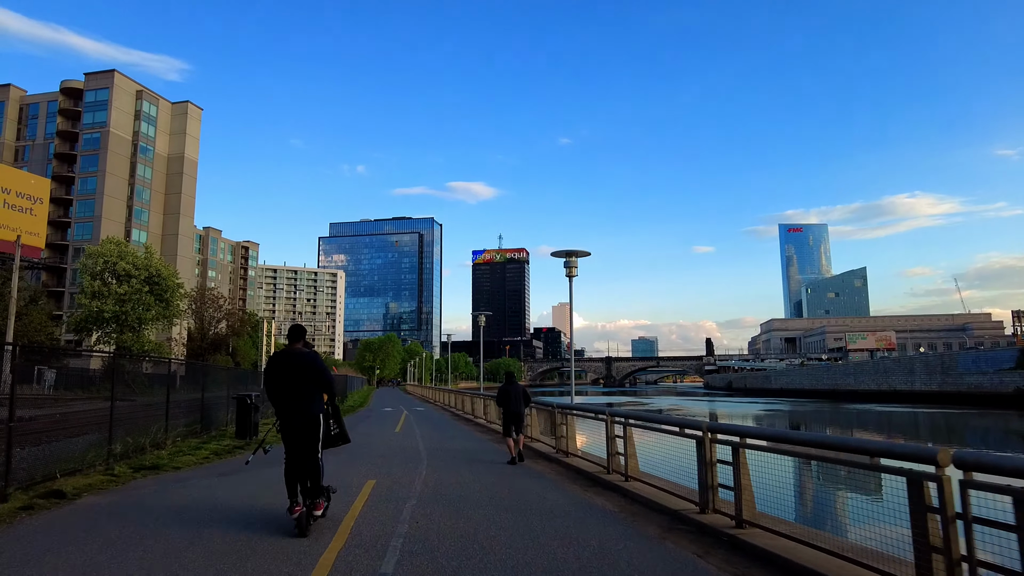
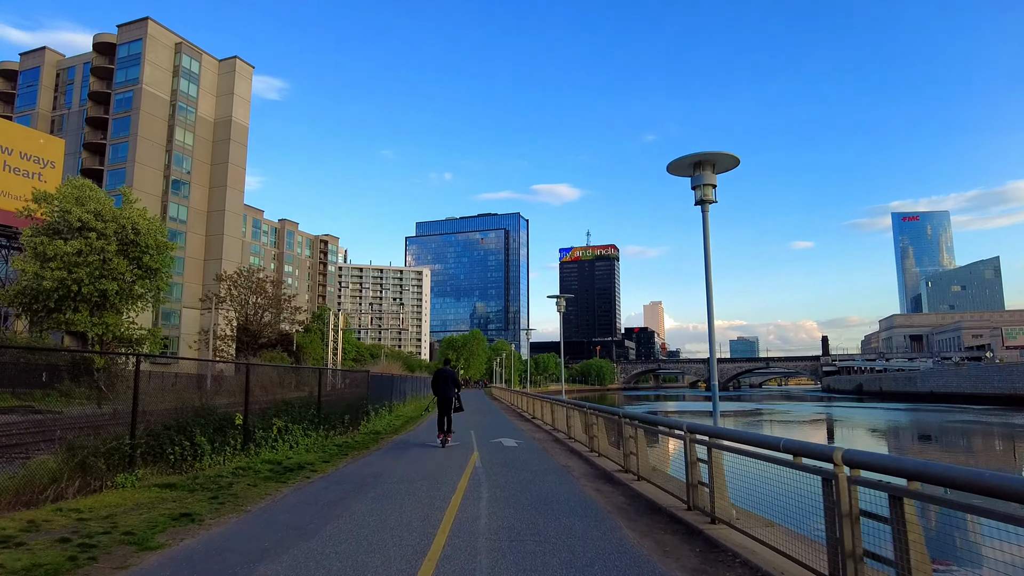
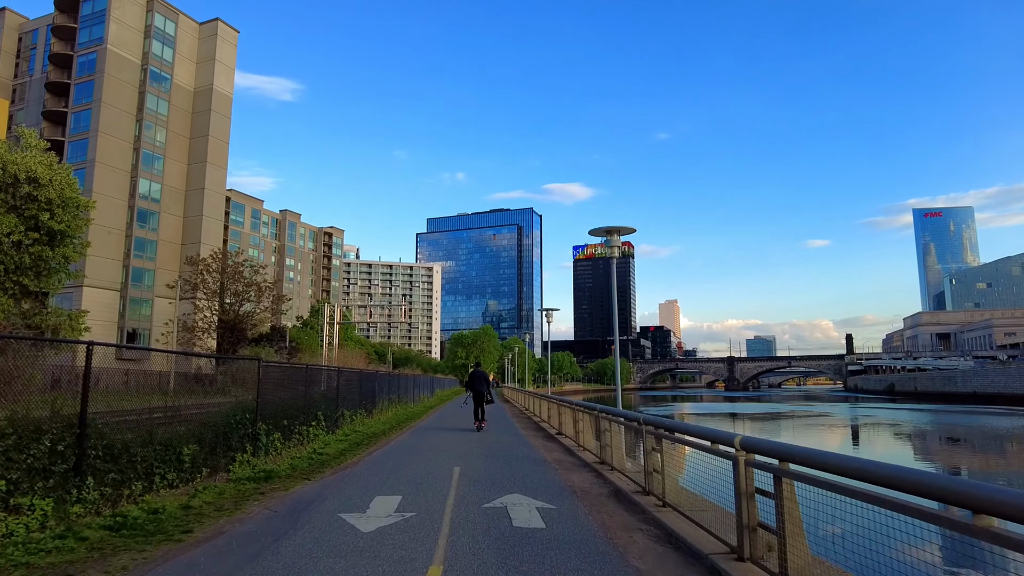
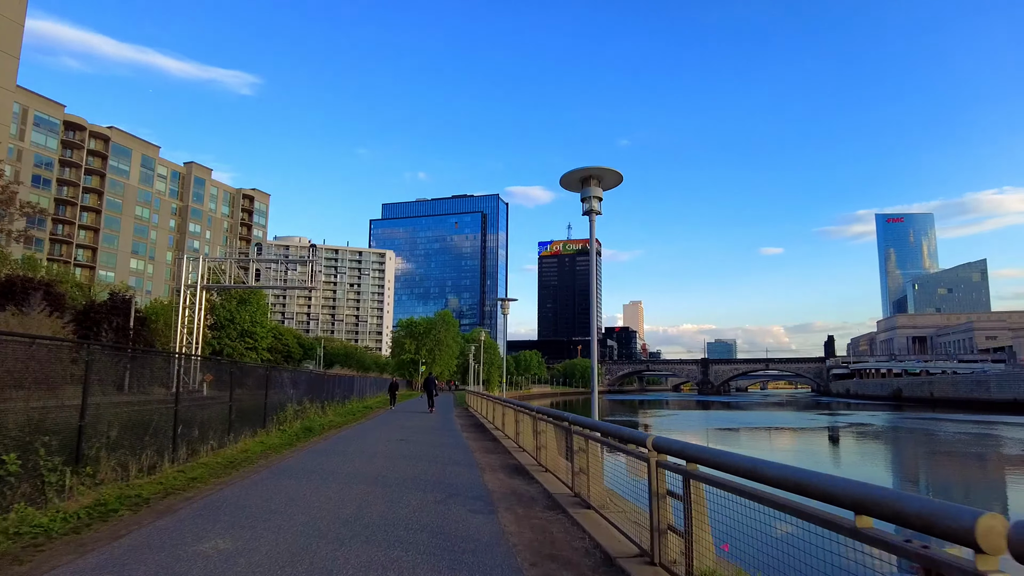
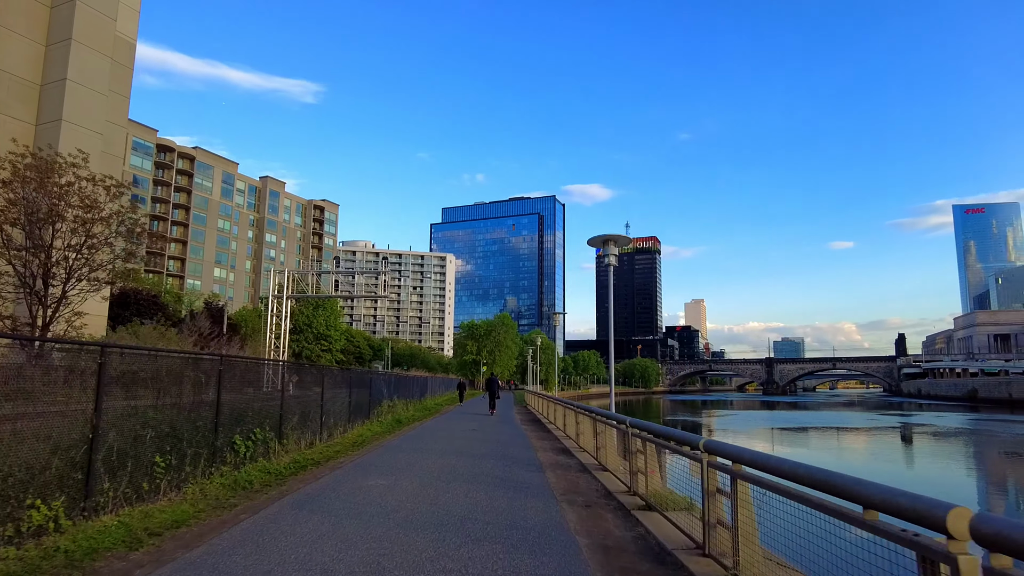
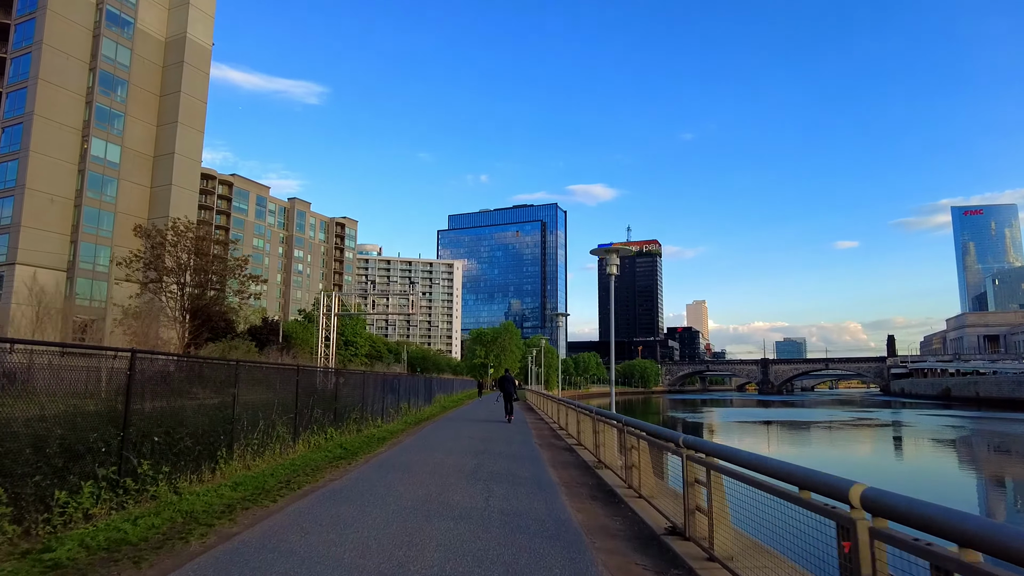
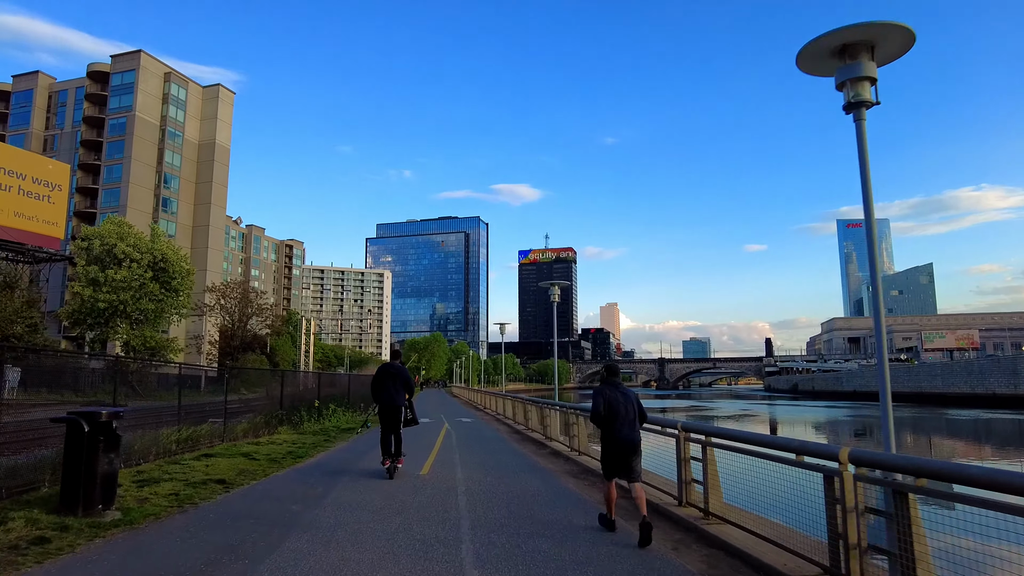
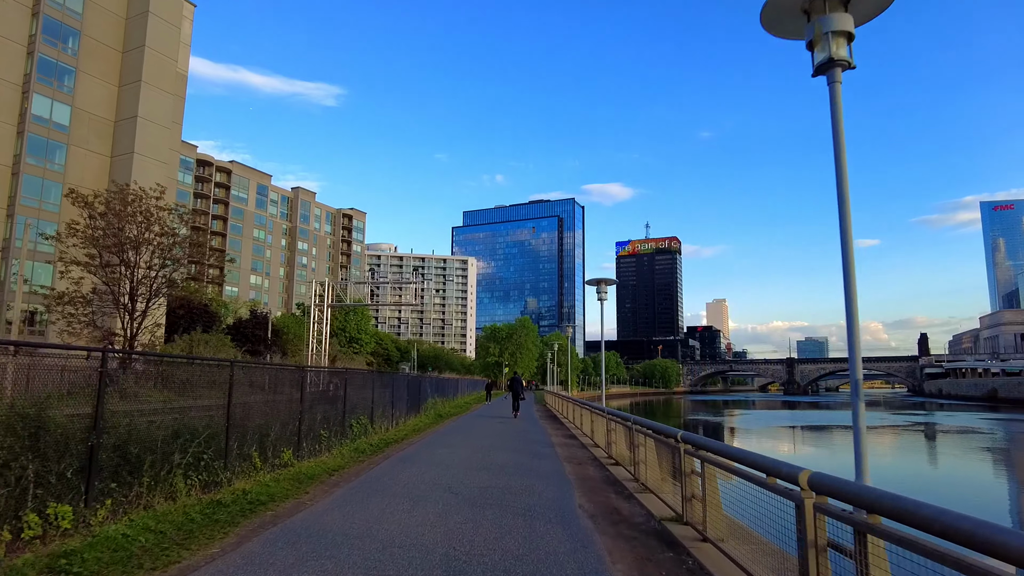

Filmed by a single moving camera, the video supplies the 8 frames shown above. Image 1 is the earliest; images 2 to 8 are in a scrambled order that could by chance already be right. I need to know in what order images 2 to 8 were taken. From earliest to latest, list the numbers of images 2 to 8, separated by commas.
7, 2, 3, 6, 8, 5, 4
